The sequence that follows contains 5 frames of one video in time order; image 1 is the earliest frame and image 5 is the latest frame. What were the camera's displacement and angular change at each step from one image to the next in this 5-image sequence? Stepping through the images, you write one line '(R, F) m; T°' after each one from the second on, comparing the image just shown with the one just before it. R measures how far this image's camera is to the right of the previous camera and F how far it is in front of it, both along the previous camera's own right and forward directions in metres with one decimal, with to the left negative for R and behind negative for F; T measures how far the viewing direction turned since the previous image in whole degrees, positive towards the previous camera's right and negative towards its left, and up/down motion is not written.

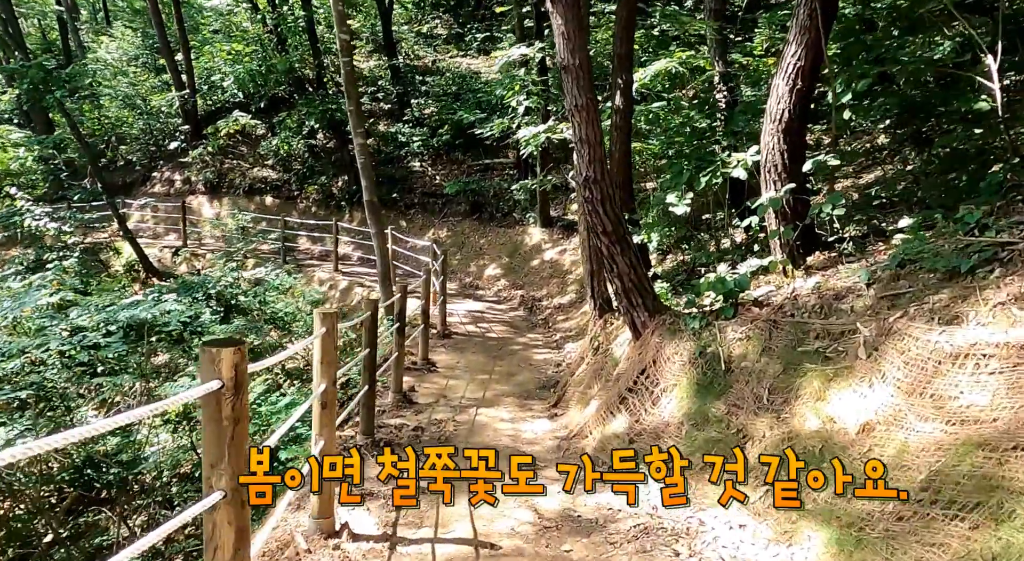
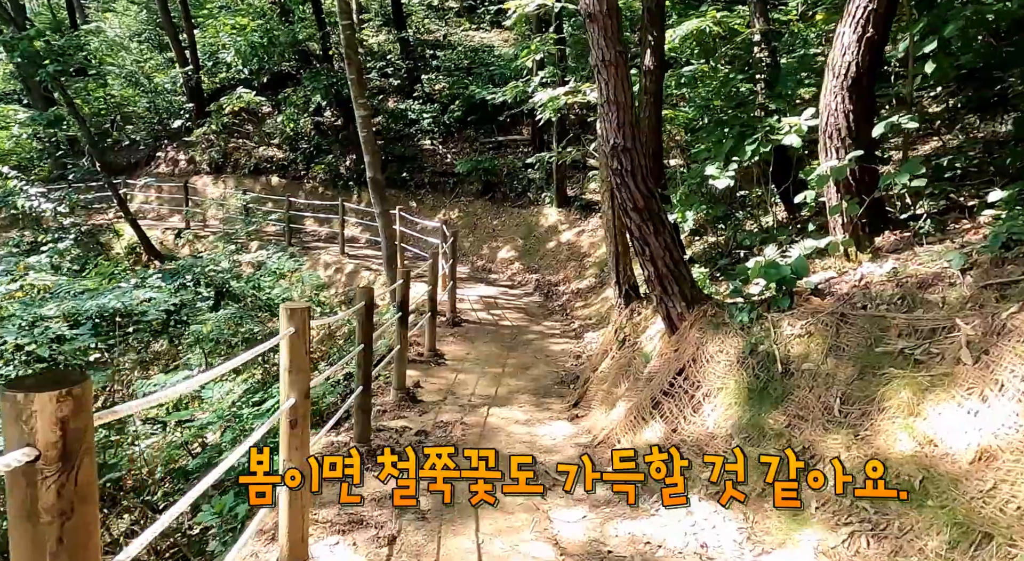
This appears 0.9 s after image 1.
(0.0, +0.7) m; -1°
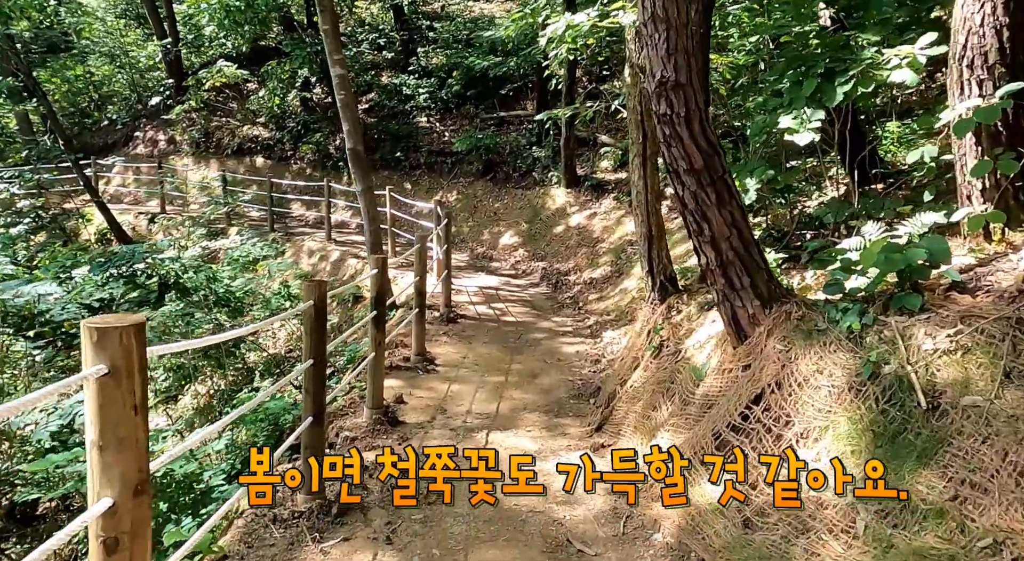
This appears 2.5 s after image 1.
(0.0, +1.2) m; 0°
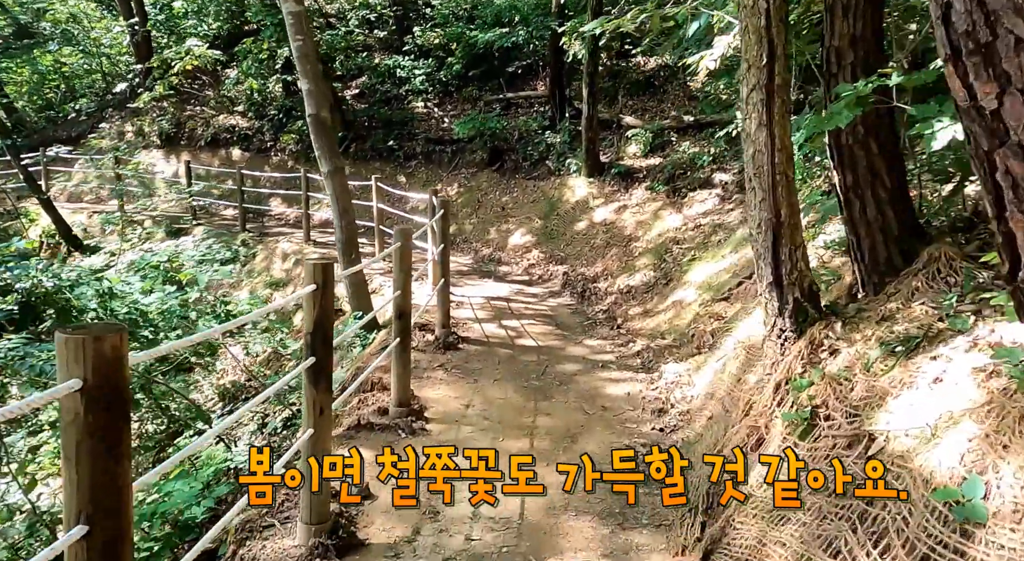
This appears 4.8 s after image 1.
(-0.1, +1.8) m; 0°
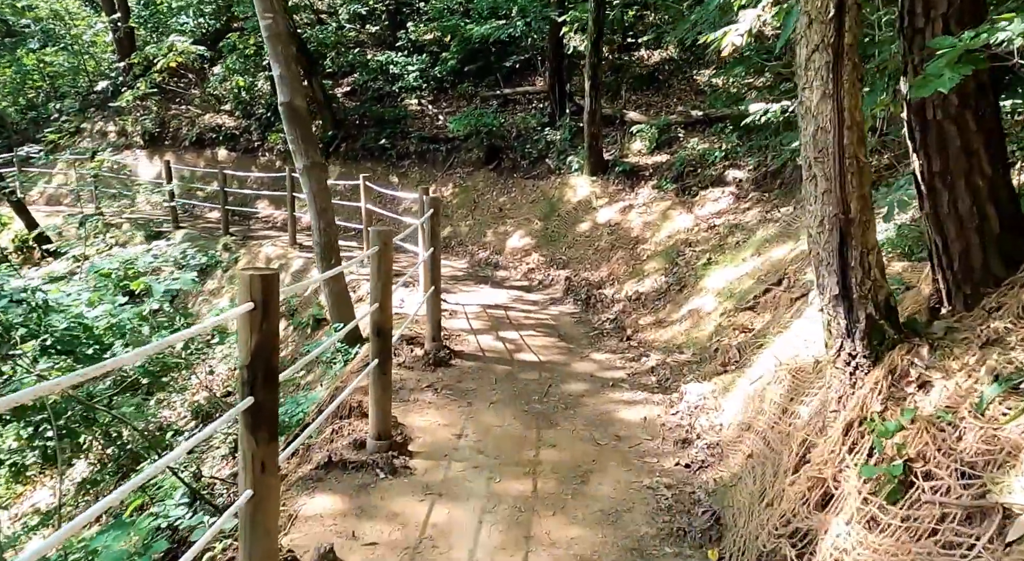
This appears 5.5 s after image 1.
(0.0, +0.6) m; 0°
